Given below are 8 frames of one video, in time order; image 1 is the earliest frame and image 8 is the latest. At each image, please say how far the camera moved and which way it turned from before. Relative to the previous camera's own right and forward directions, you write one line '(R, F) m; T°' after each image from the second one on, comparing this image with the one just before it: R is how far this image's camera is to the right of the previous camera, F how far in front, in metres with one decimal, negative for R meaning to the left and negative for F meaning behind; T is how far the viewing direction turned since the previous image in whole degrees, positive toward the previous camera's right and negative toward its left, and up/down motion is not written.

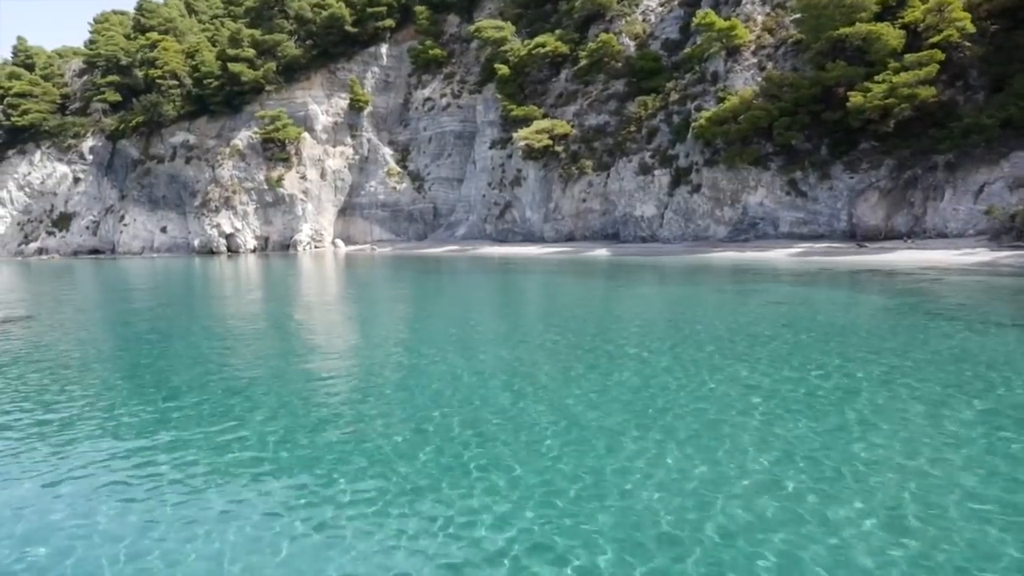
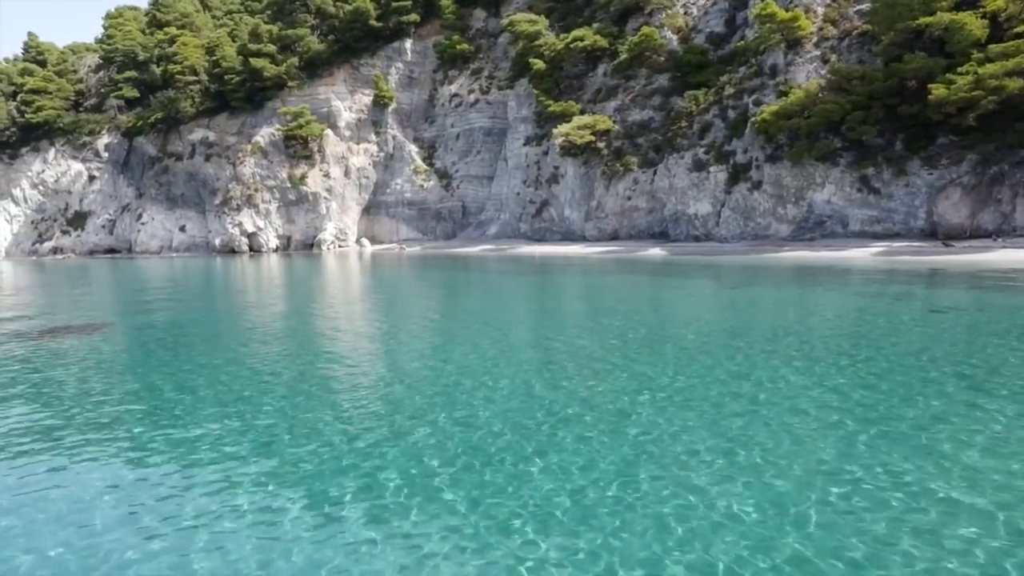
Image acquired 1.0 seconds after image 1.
(-2.6, +1.4) m; 0°
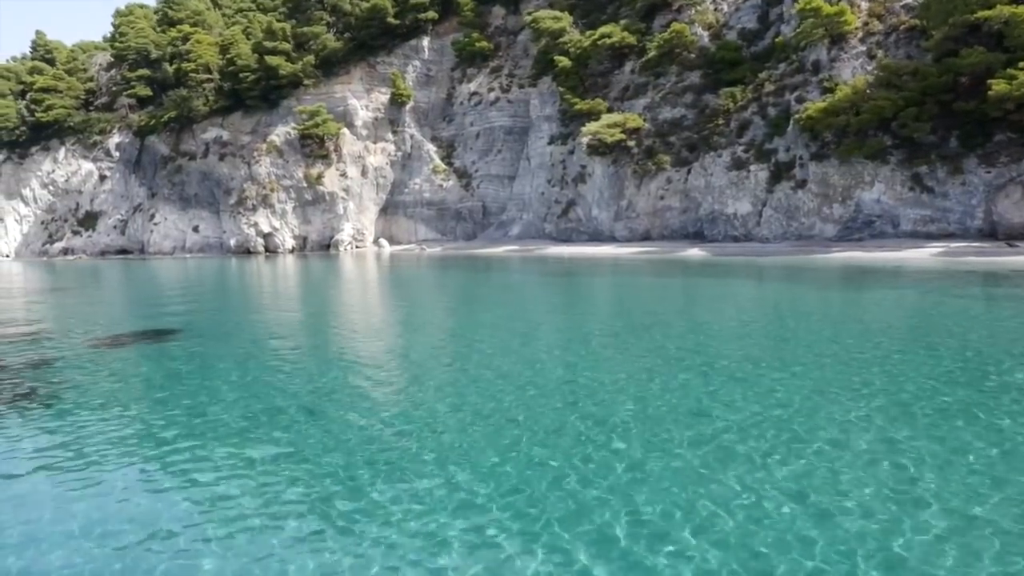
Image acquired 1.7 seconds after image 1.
(-1.8, +1.0) m; 0°
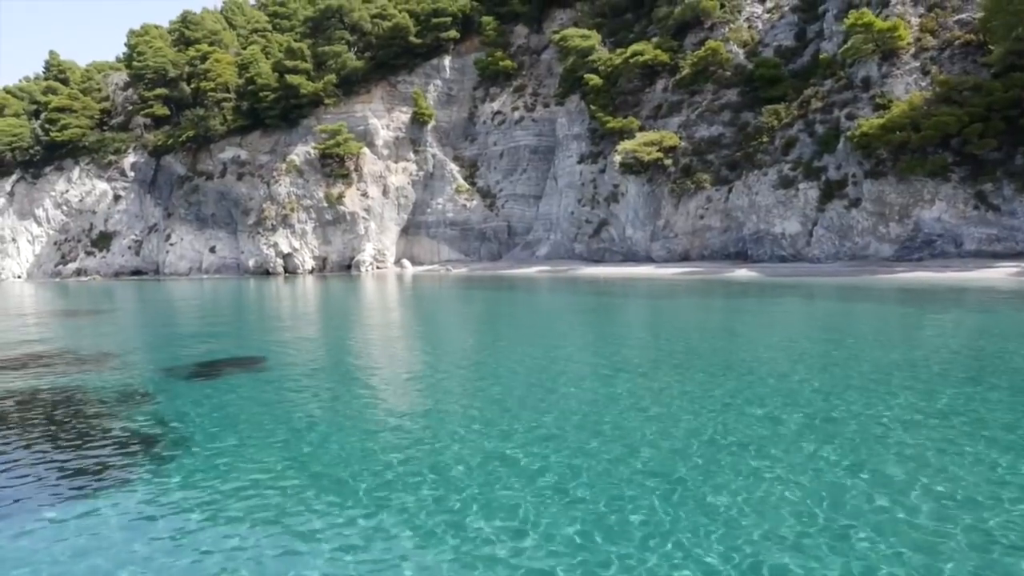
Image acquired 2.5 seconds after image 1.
(-2.1, +1.1) m; 0°
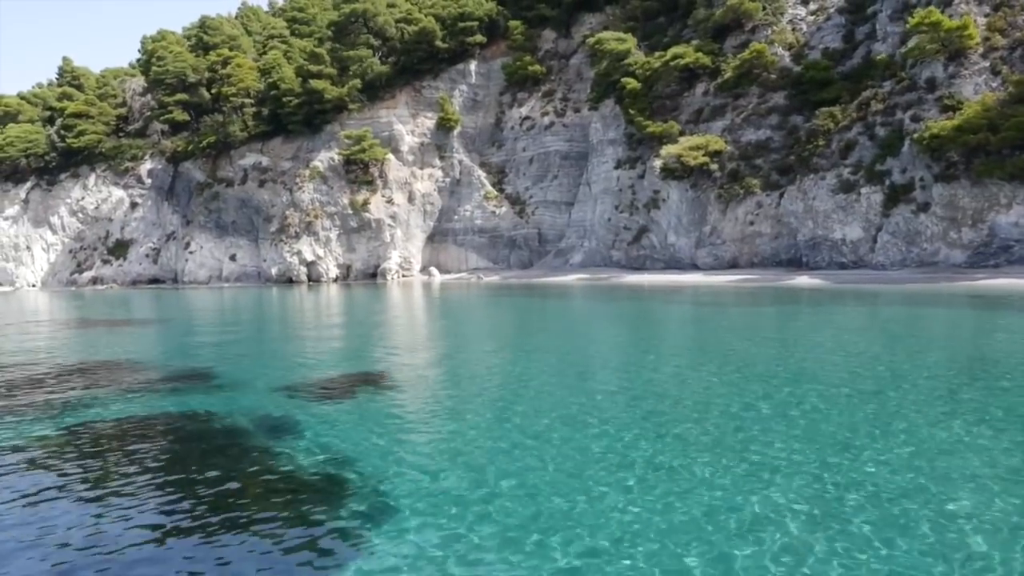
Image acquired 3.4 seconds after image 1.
(-2.5, +1.3) m; 0°
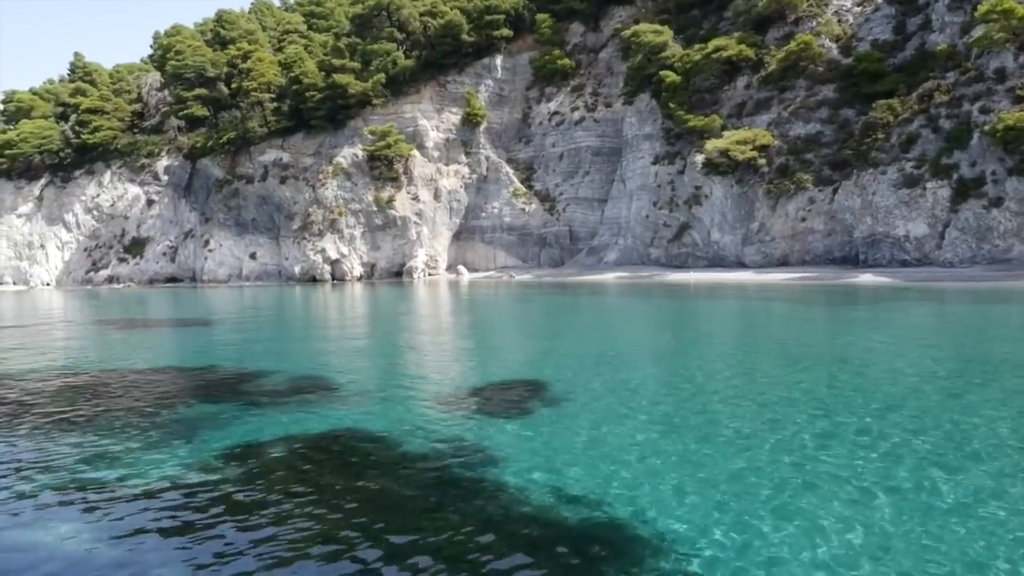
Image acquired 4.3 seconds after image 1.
(-2.4, +1.3) m; 0°
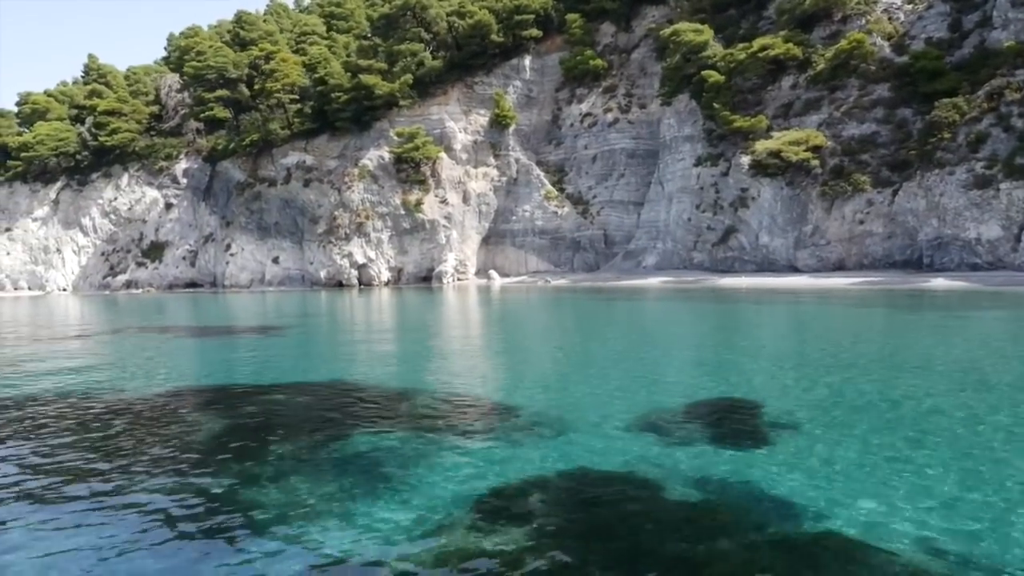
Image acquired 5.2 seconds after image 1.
(-2.6, +1.3) m; 0°
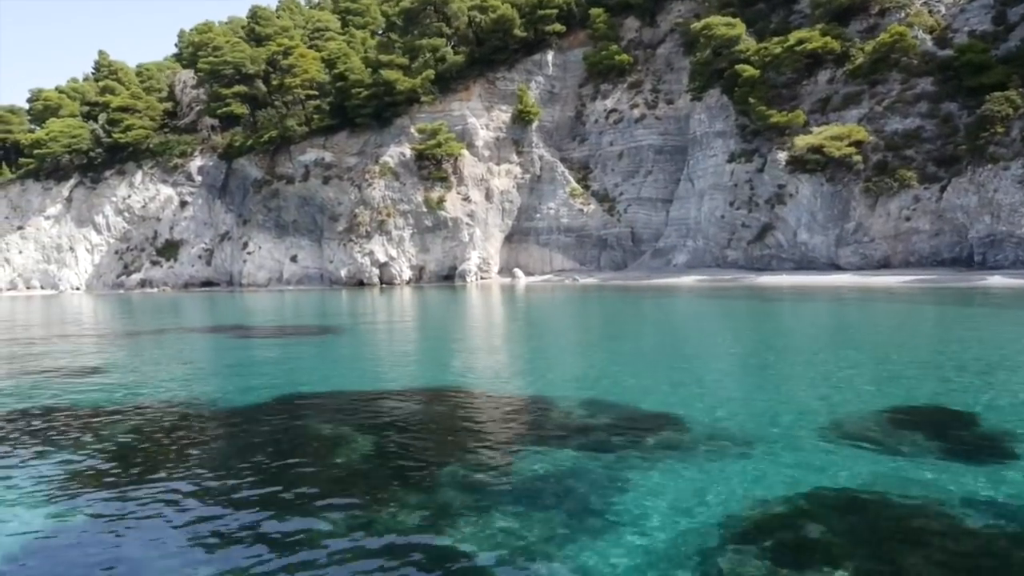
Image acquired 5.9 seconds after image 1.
(-2.0, +0.9) m; 0°
